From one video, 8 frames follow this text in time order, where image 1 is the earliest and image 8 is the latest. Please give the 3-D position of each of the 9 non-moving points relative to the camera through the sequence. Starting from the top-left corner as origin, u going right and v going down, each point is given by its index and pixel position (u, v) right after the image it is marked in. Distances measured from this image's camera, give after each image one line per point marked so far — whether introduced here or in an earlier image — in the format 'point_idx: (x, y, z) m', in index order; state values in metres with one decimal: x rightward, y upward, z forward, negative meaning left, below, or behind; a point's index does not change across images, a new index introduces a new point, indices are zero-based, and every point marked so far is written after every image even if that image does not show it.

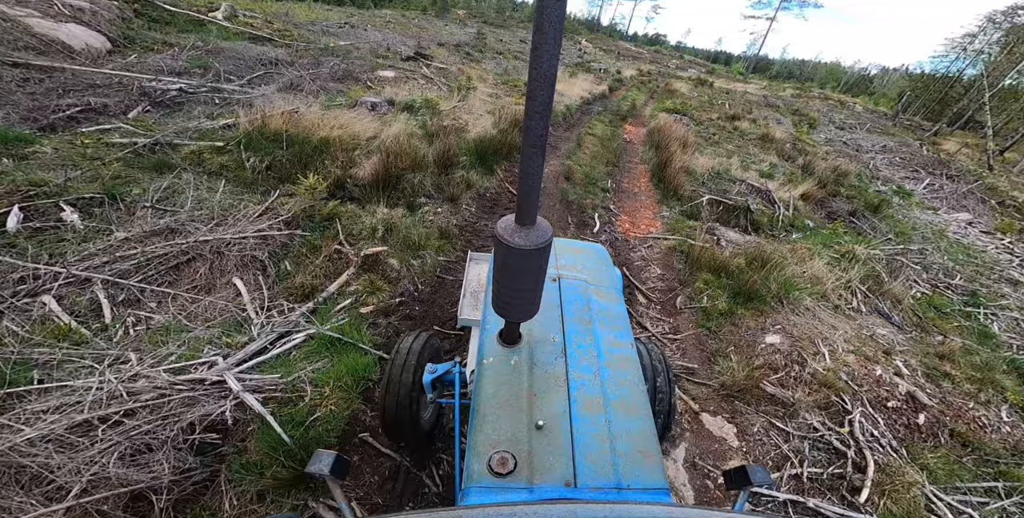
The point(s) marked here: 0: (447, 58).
0: (-2.1, +6.3, +13.3) m
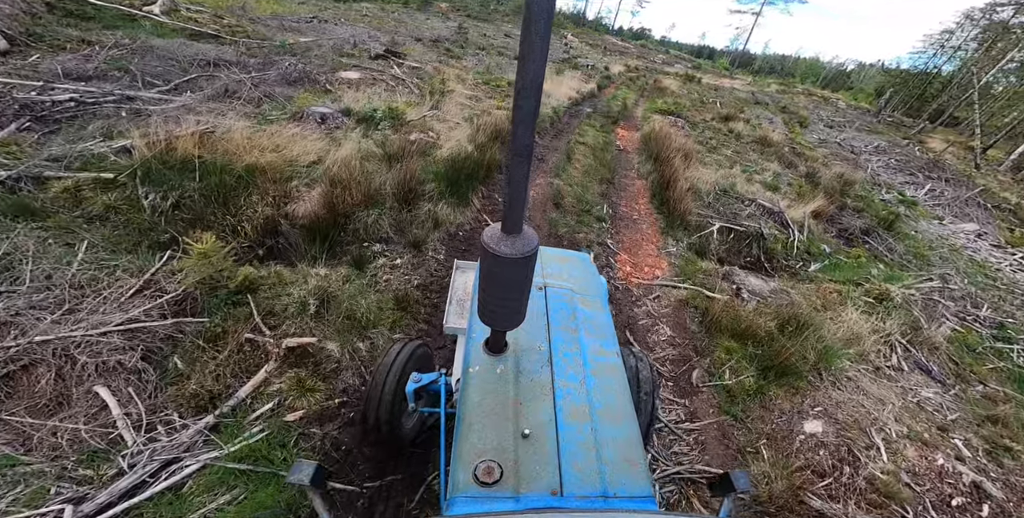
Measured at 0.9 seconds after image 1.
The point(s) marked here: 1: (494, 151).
0: (-2.6, +5.8, +12.1) m
1: (-0.3, +1.6, +6.9) m
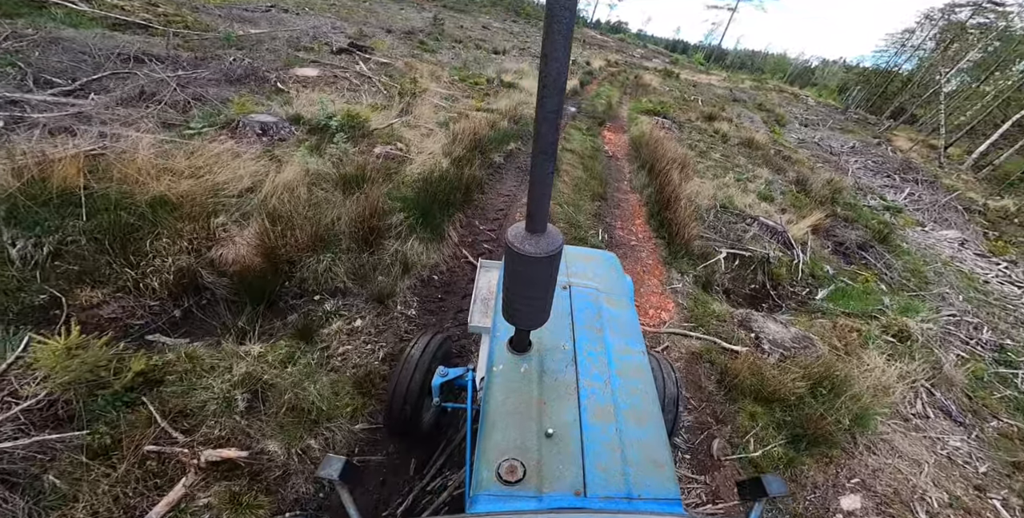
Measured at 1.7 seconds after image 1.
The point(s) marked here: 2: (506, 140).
0: (-3.2, +5.4, +11.1) m
1: (-0.6, +1.2, +6.1) m
2: (-0.1, +2.1, +7.7) m
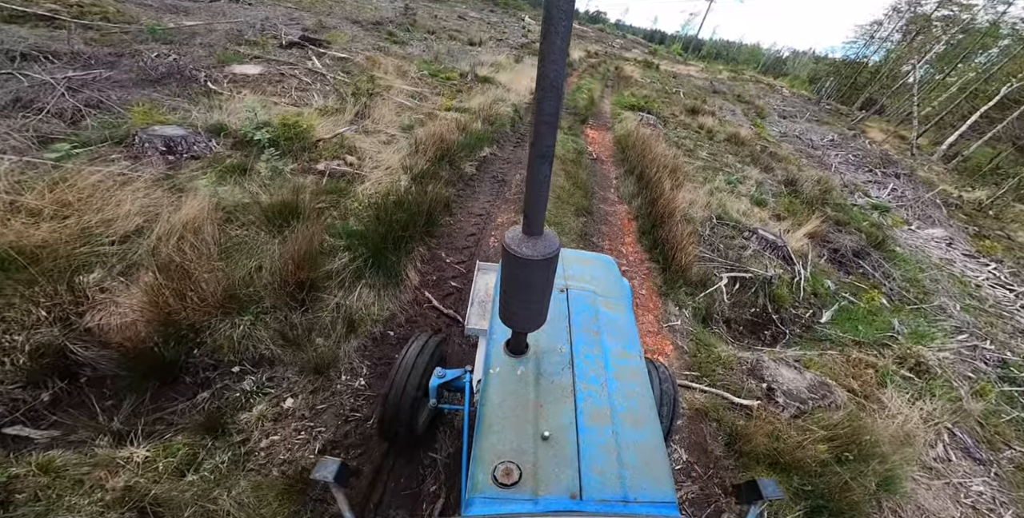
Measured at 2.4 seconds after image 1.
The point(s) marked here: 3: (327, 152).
0: (-3.8, +5.2, +10.1) m
1: (-0.9, +0.9, +5.4) m
2: (-0.6, +1.8, +6.9) m
3: (-2.2, +1.3, +5.1) m
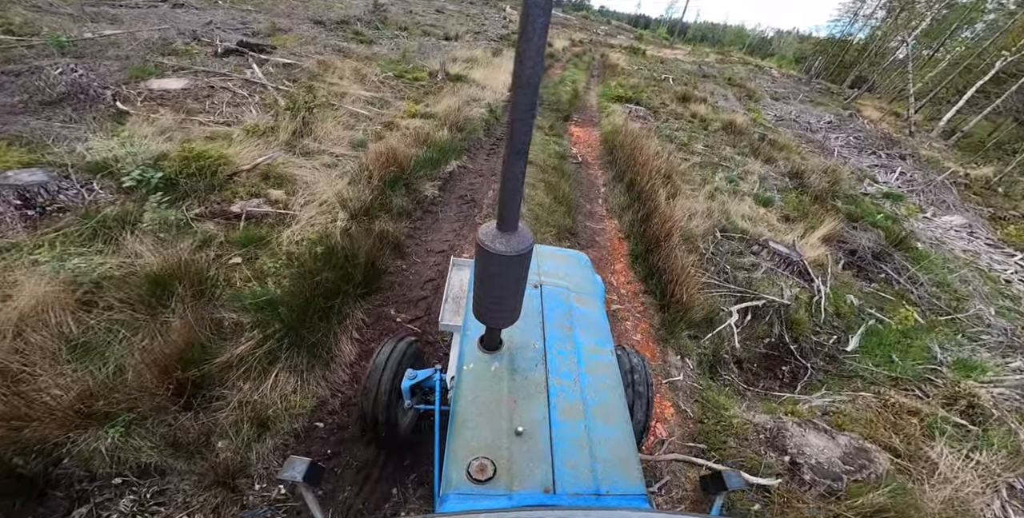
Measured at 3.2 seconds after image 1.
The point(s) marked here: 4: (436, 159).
0: (-4.4, +4.6, +9.2) m
1: (-1.2, +0.4, +4.5) m
2: (-1.0, +1.4, +6.1) m
3: (-2.5, +0.8, +4.2) m
4: (-1.1, +1.3, +5.9) m
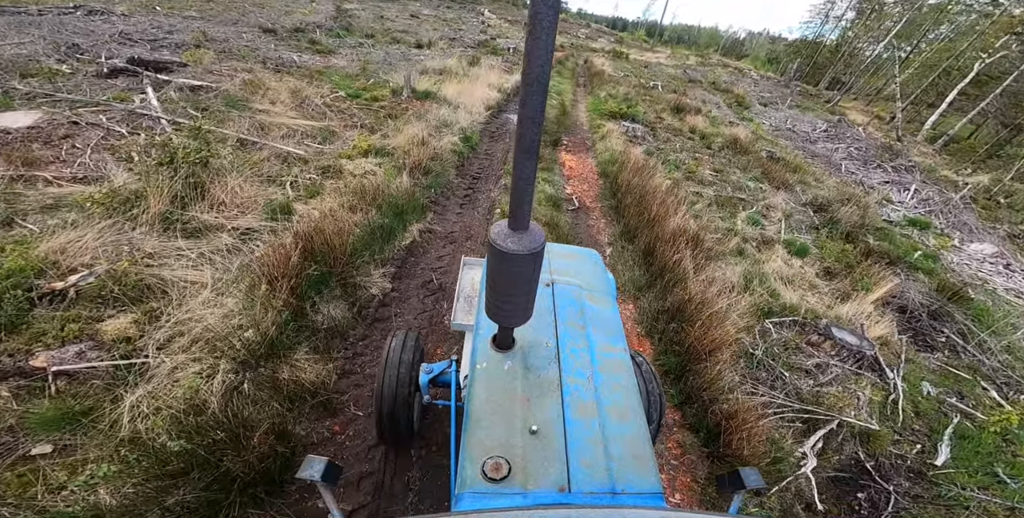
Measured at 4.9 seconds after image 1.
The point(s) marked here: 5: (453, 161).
0: (-4.8, +3.5, +7.5) m
1: (-1.3, -0.6, +3.0) m
2: (-1.2, +0.4, +4.5) m
3: (-2.6, -0.2, +2.7) m
4: (-1.2, +0.3, +4.3) m
5: (-0.8, +1.3, +6.0) m
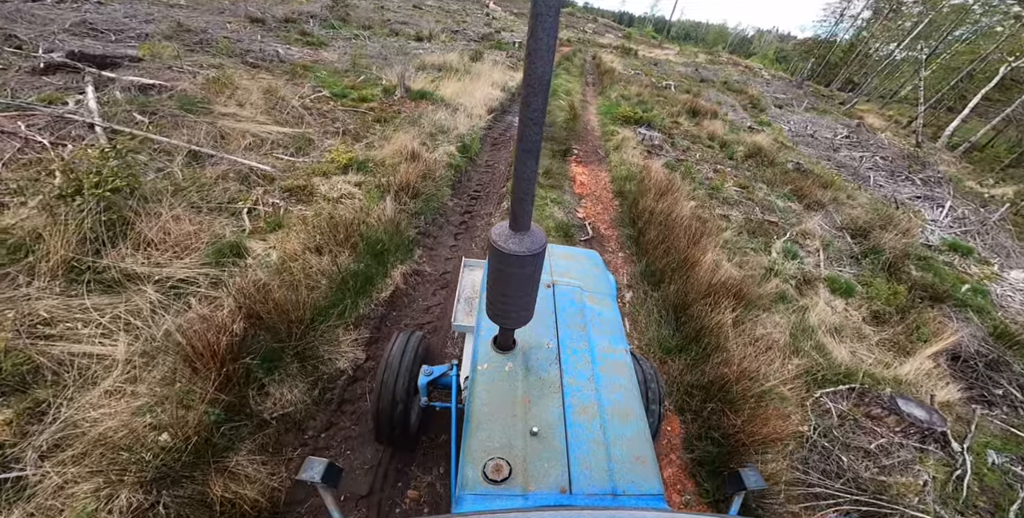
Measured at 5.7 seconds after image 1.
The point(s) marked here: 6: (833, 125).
0: (-4.6, +3.3, +6.7) m
1: (-1.3, -1.0, +2.2) m
2: (-1.1, 0.0, +3.7) m
3: (-2.6, -0.6, +1.9) m
4: (-1.2, -0.1, +3.5) m
5: (-0.8, +0.9, +5.2) m
6: (+14.8, +6.0, +19.9) m
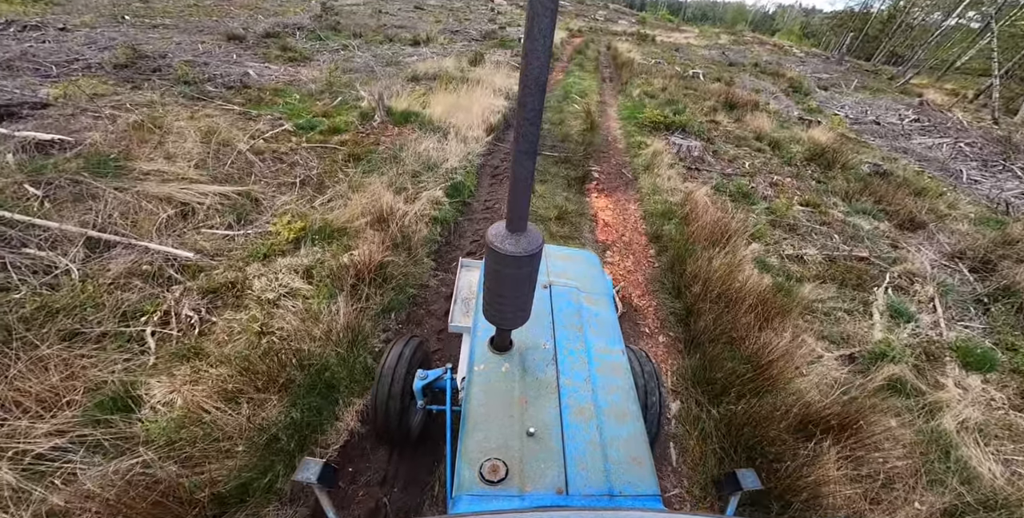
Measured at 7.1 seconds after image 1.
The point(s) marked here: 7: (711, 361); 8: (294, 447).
0: (-4.5, +2.5, +5.7) m
1: (-1.3, -1.8, +1.1) m
2: (-1.1, -0.8, +2.6) m
3: (-2.7, -1.5, +0.9) m
4: (-1.2, -0.9, +2.5) m
5: (-0.6, +0.2, +4.0) m
6: (+15.6, +6.2, +17.7) m
7: (+1.7, -0.7, +3.4) m
8: (-1.2, -0.9, +2.4) m
